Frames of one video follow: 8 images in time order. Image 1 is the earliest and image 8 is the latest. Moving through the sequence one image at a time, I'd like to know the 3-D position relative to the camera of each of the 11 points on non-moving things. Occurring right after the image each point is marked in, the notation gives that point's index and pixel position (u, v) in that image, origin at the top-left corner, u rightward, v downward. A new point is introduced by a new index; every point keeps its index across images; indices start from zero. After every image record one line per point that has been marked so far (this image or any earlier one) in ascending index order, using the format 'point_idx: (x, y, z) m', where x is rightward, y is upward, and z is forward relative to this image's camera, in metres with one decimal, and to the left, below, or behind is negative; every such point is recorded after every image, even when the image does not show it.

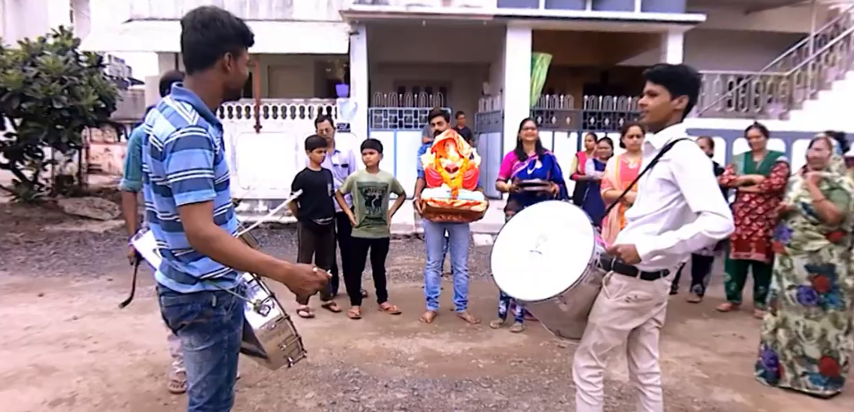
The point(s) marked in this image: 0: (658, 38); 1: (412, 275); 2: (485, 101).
0: (+5.0, +3.6, +10.3) m
1: (-0.2, -0.9, +6.3) m
2: (+1.4, +2.5, +11.2) m
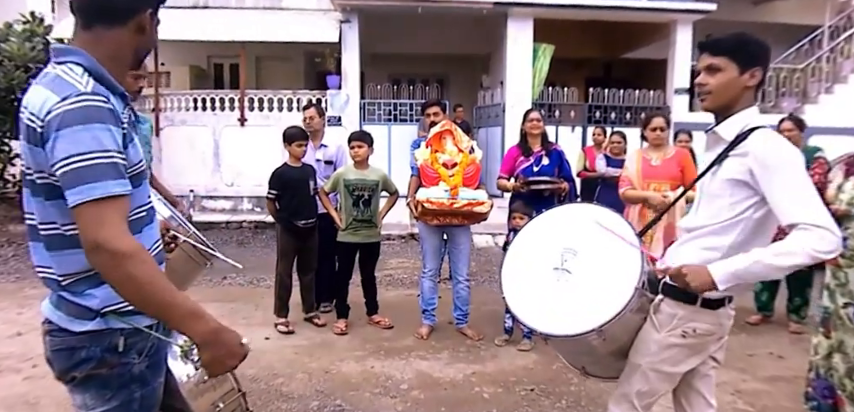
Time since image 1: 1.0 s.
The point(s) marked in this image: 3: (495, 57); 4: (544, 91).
0: (+4.9, +3.6, +9.8) m
1: (-0.2, -0.9, +5.7) m
2: (+1.3, +2.5, +10.6) m
3: (+1.5, +3.3, +10.8) m
4: (+2.4, +2.4, +9.8) m
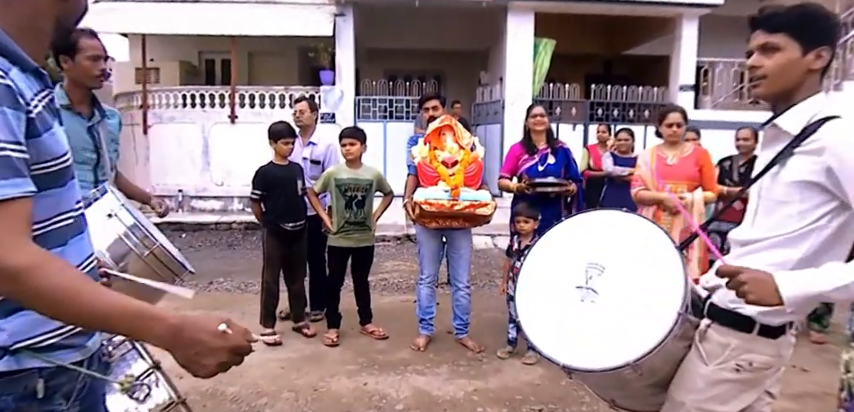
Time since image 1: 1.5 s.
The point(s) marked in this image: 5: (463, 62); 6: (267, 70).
0: (+4.9, +3.6, +9.5) m
1: (-0.3, -0.9, +5.4) m
2: (+1.2, +2.5, +10.4) m
3: (+1.5, +3.3, +10.5) m
4: (+2.4, +2.4, +9.5) m
5: (+0.9, +3.7, +12.4) m
6: (-4.0, +3.4, +11.8) m
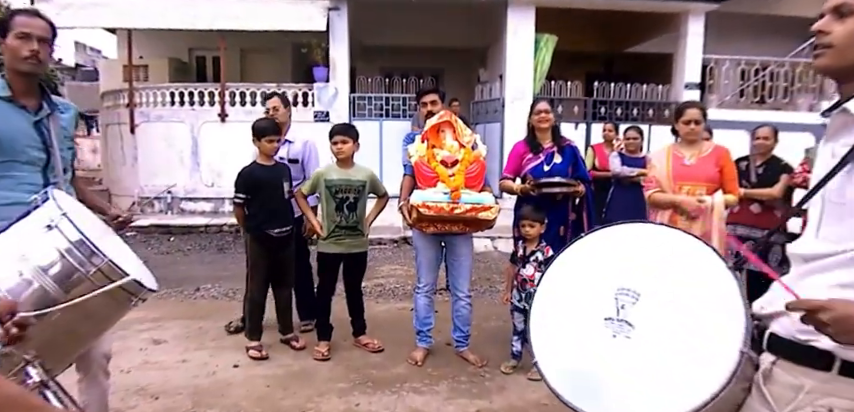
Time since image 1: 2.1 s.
0: (+4.8, +3.6, +9.3) m
1: (-0.3, -0.9, +5.1) m
2: (+1.2, +2.5, +10.1) m
3: (+1.4, +3.3, +10.2) m
4: (+2.3, +2.3, +9.2) m
5: (+0.9, +3.7, +12.1) m
6: (-4.0, +3.3, +11.5) m
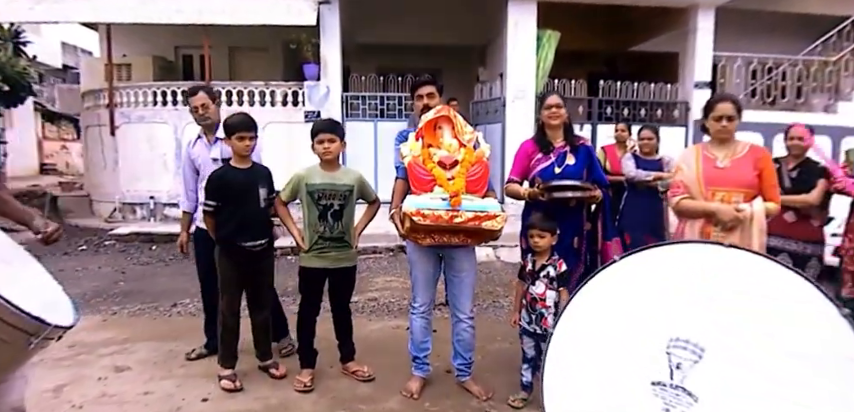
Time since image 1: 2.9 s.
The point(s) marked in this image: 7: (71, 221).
0: (+4.7, +3.5, +8.9) m
1: (-0.3, -1.0, +4.7) m
2: (+1.1, +2.4, +9.7) m
3: (+1.4, +3.2, +9.8) m
4: (+2.3, +2.2, +8.8) m
5: (+0.8, +3.6, +11.7) m
6: (-4.1, +3.2, +11.1) m
7: (-6.5, -0.3, +8.8) m
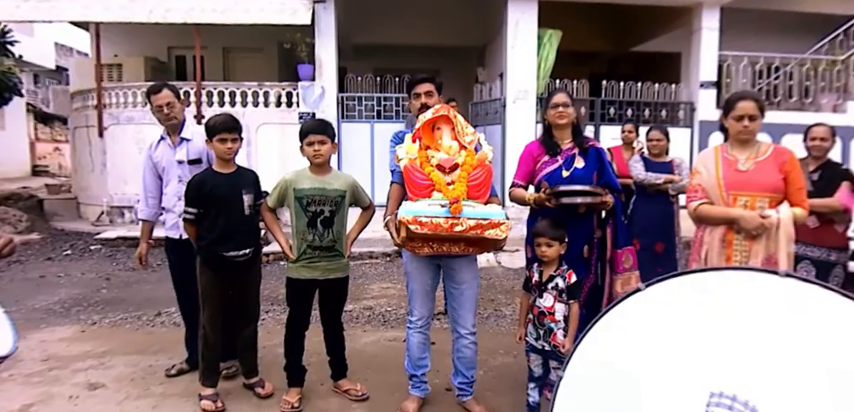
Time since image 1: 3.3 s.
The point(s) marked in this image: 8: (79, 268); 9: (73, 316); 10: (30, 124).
0: (+4.7, +3.4, +8.7) m
1: (-0.3, -1.0, +4.4) m
2: (+1.1, +2.3, +9.4) m
3: (+1.3, +3.1, +9.6) m
4: (+2.2, +2.2, +8.6) m
5: (+0.8, +3.5, +11.5) m
6: (-4.1, +3.1, +10.9) m
7: (-6.5, -0.3, +8.5) m
8: (-4.5, -0.8, +6.2) m
9: (-3.3, -1.0, +4.5) m
10: (-14.9, +3.1, +18.2) m
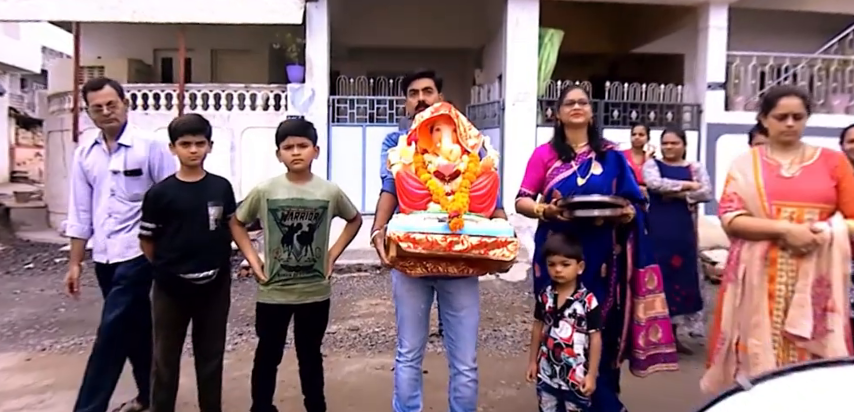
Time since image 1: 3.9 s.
0: (+4.6, +3.3, +8.4) m
1: (-0.4, -1.1, +4.0) m
2: (+1.0, +2.2, +9.1) m
3: (+1.2, +3.0, +9.3) m
4: (+2.1, +2.1, +8.3) m
5: (+0.7, +3.3, +11.2) m
6: (-4.2, +3.0, +10.5) m
7: (-6.6, -0.5, +8.1) m
8: (-4.5, -0.9, +5.8) m
9: (-3.3, -1.1, +4.1) m
10: (-15.1, +2.8, +17.7) m
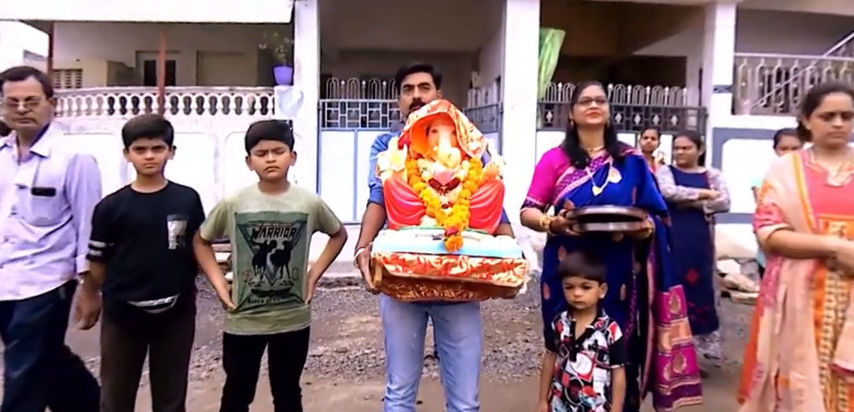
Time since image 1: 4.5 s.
0: (+4.5, +3.2, +8.1) m
1: (-0.4, -1.2, +3.7) m
2: (+0.9, +2.0, +8.8) m
3: (+1.1, +2.9, +9.0) m
4: (+2.1, +1.9, +8.0) m
5: (+0.5, +3.2, +10.9) m
6: (-4.3, +2.8, +10.1) m
7: (-6.7, -0.6, +7.7) m
8: (-4.6, -1.0, +5.4) m
9: (-3.4, -1.2, +3.7) m
10: (-15.2, +2.5, +17.2) m
